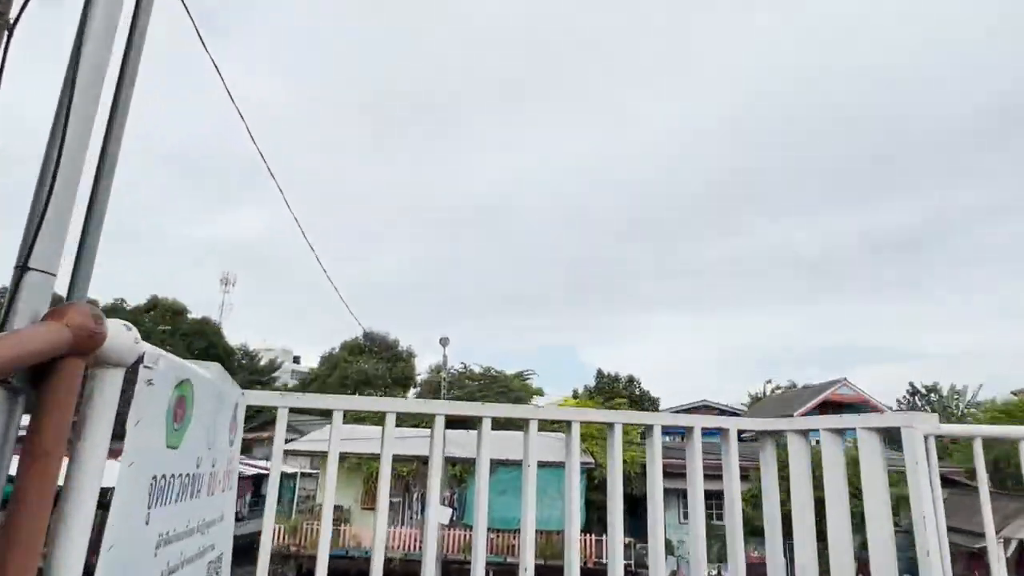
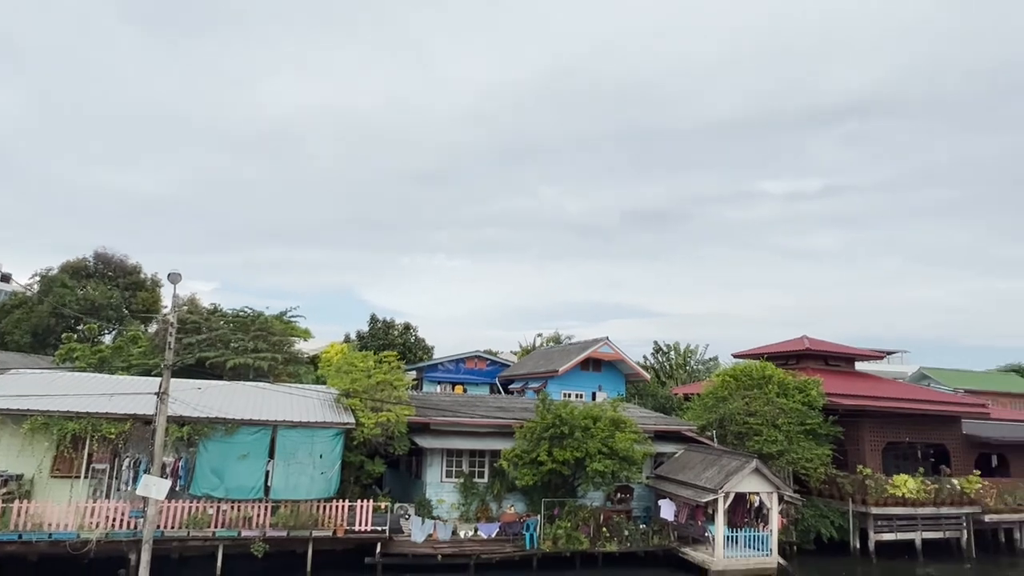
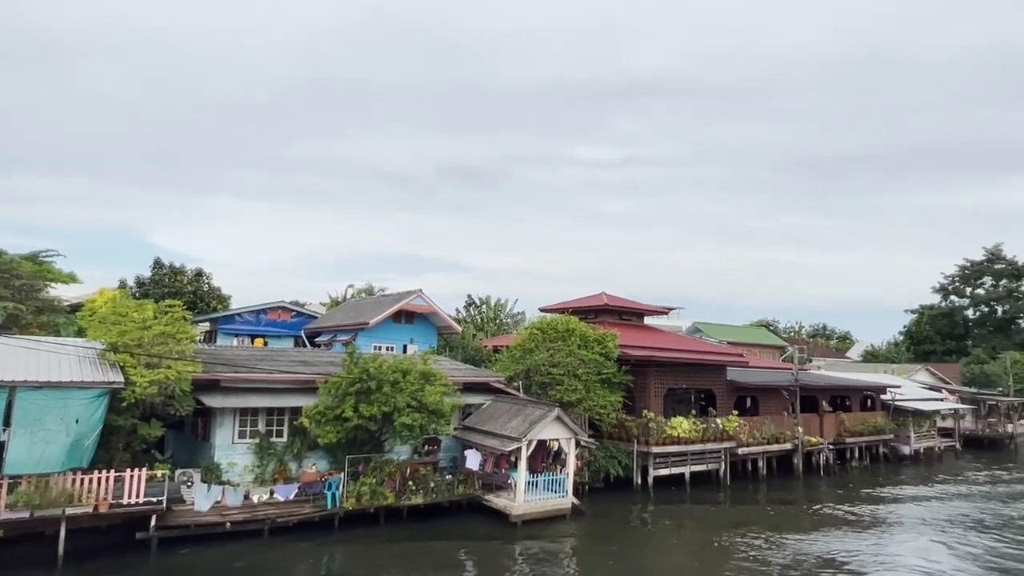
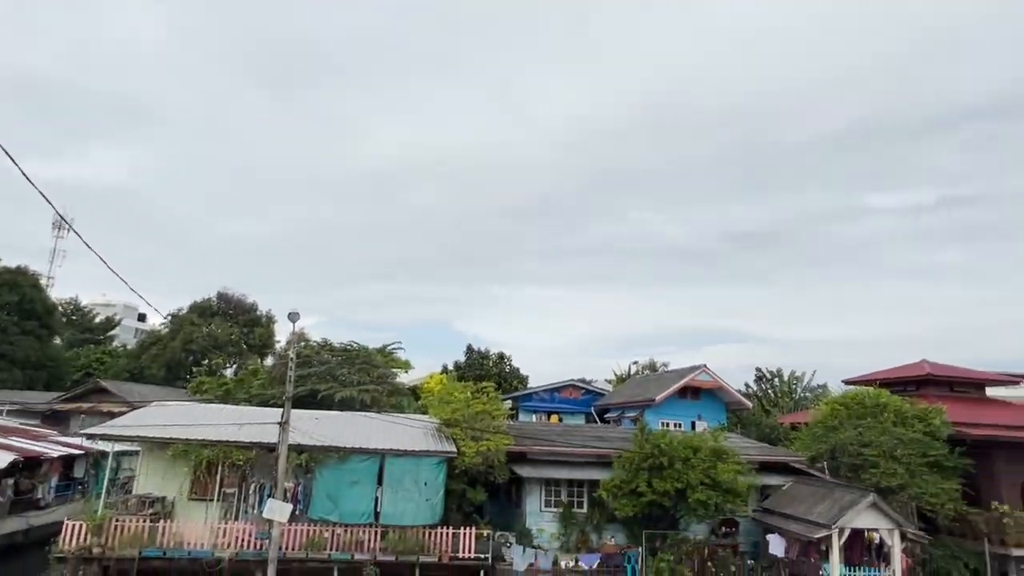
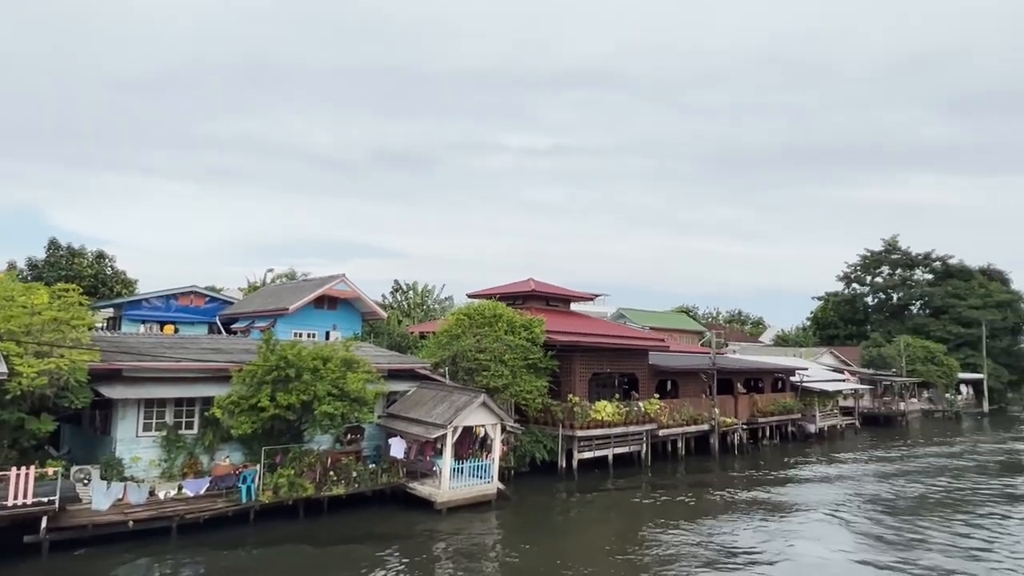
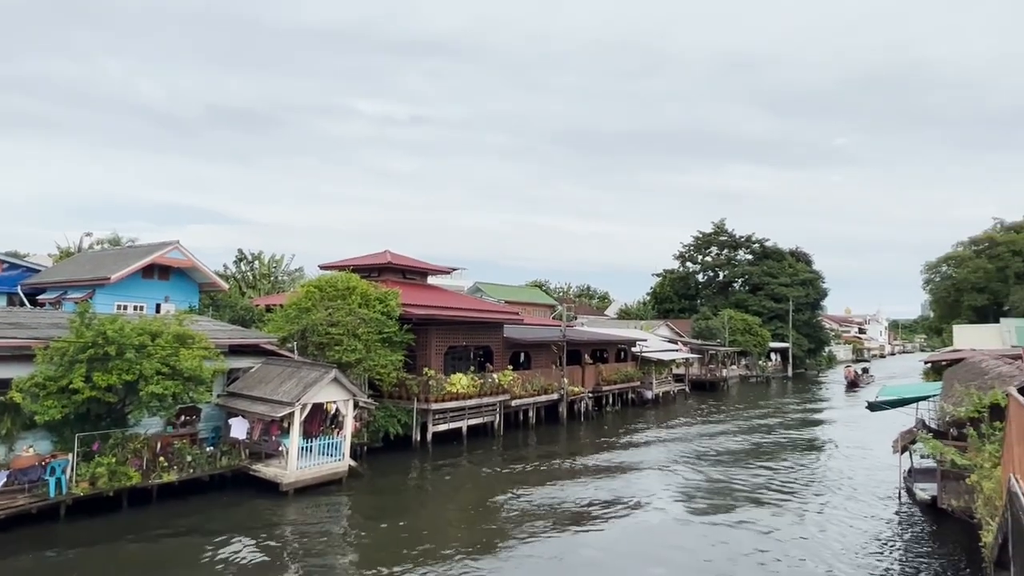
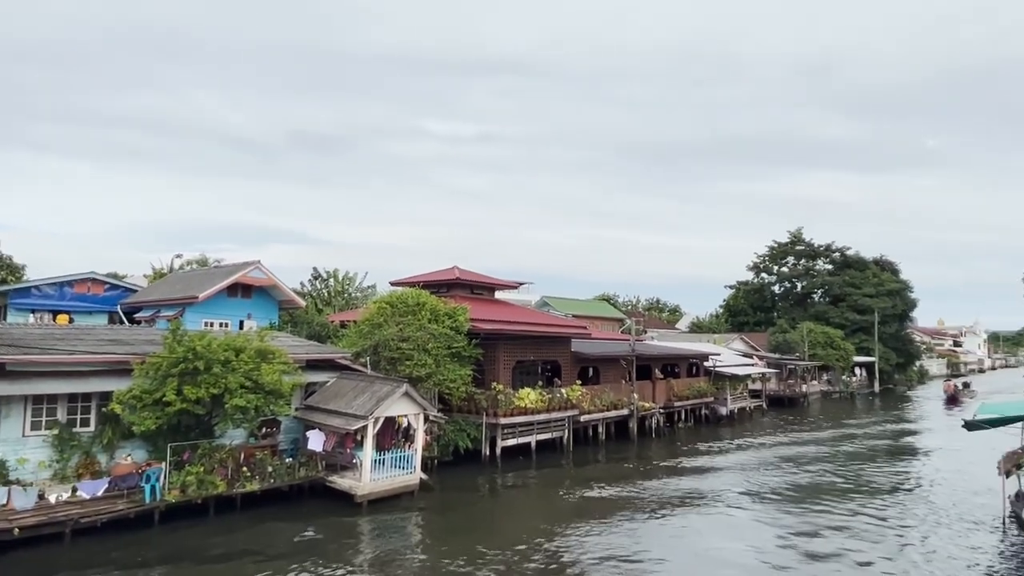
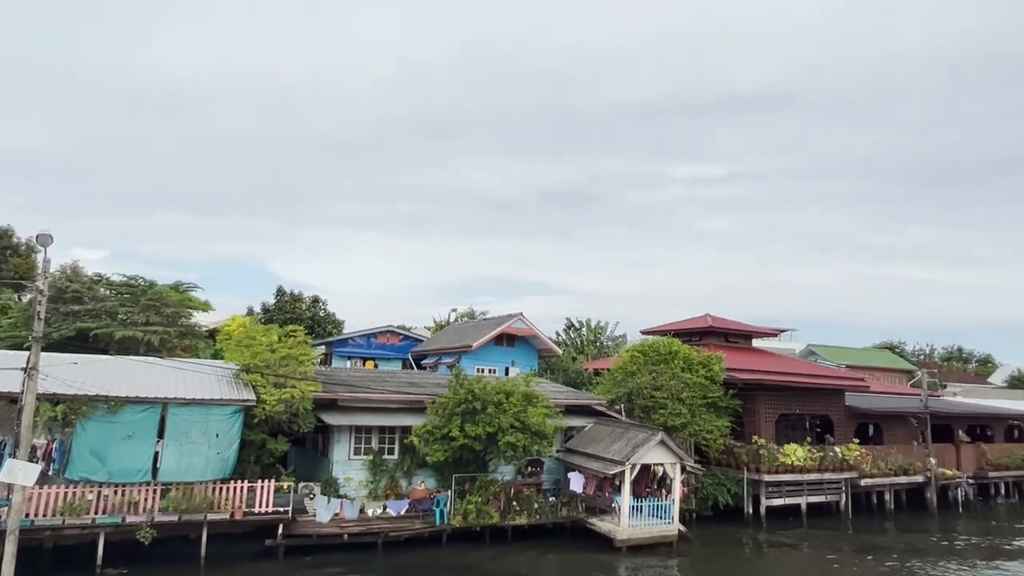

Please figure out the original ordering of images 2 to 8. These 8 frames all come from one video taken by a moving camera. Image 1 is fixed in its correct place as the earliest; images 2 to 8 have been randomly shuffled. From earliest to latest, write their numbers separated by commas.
4, 2, 8, 3, 5, 7, 6
